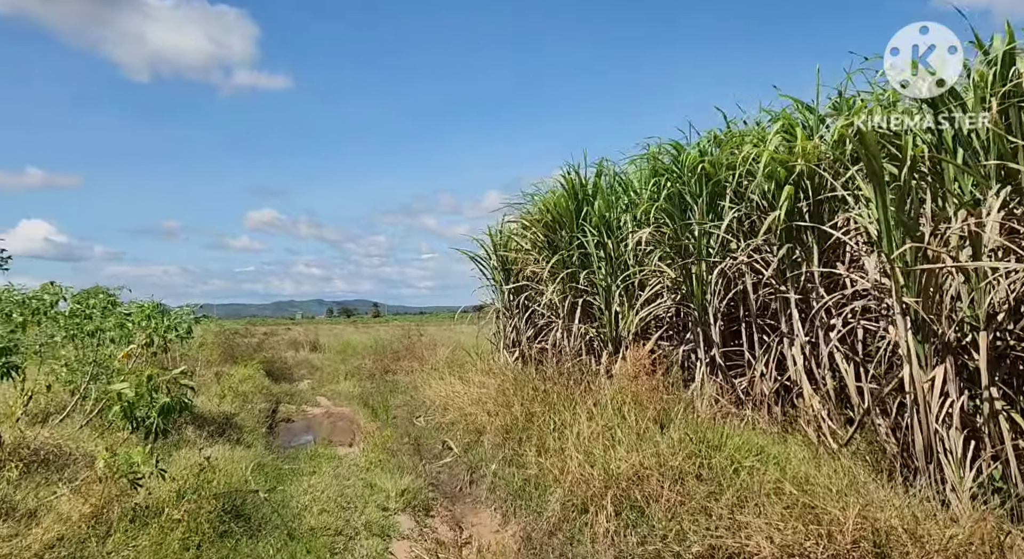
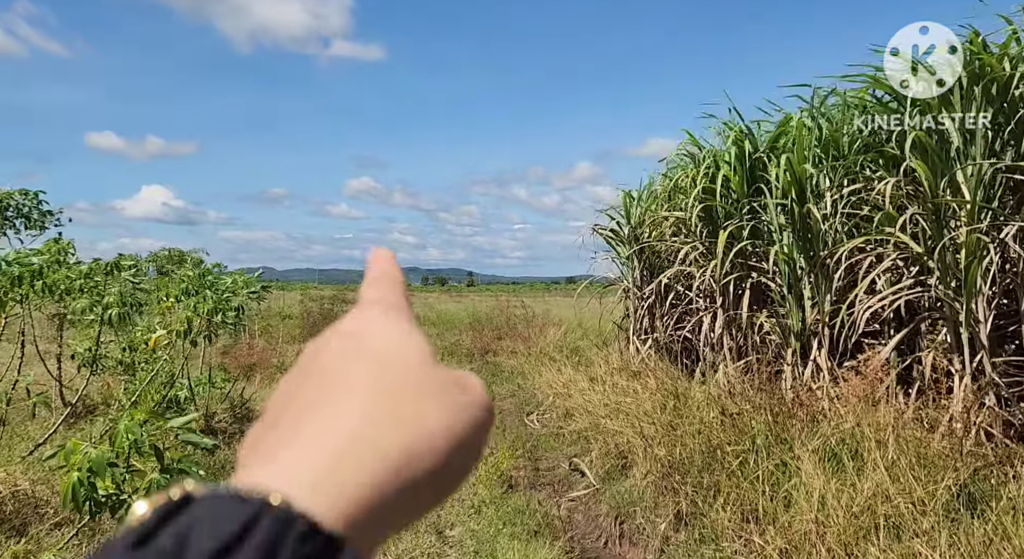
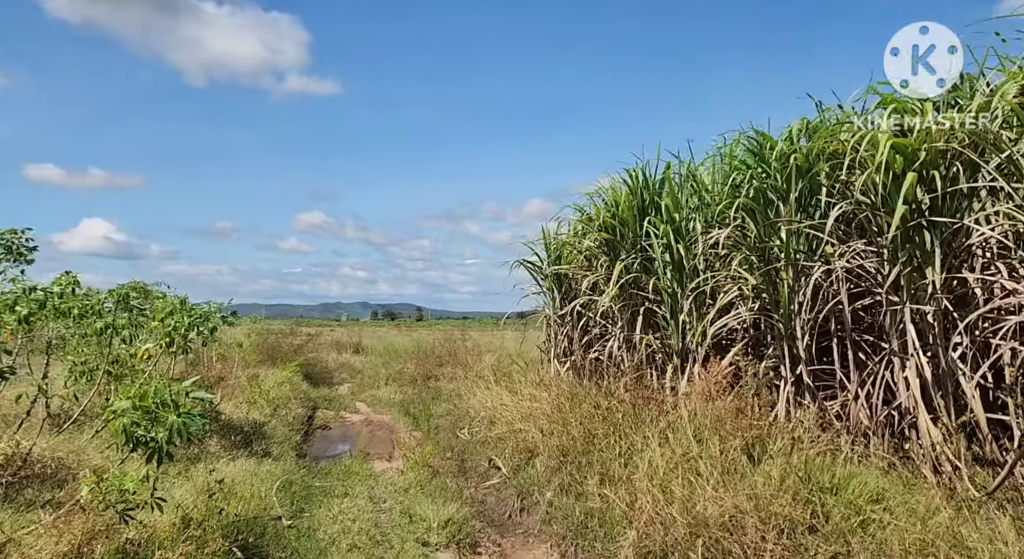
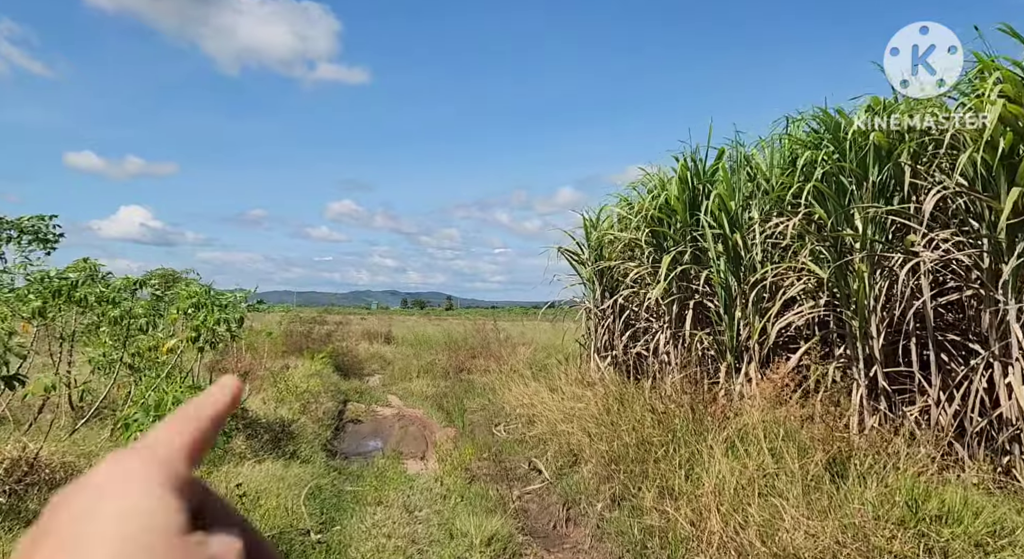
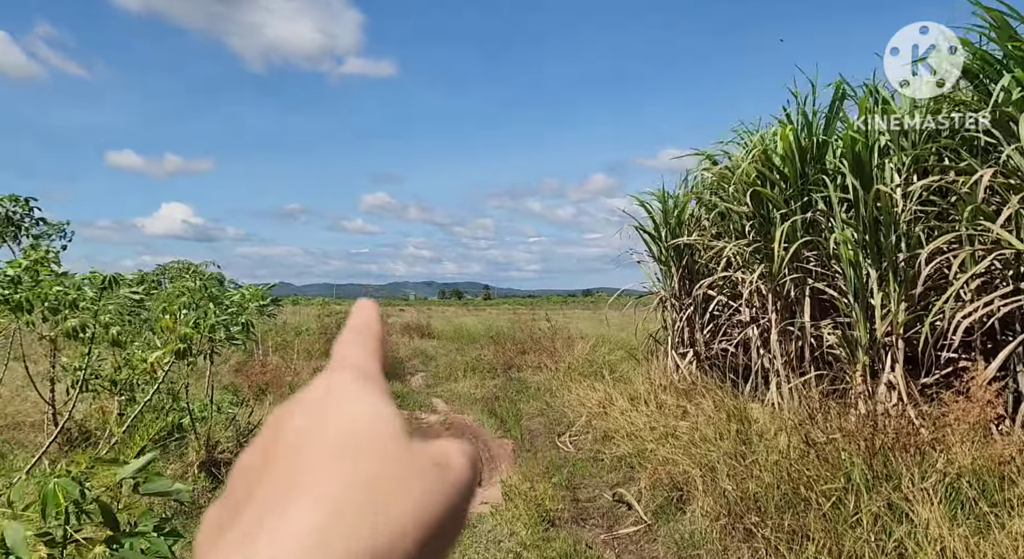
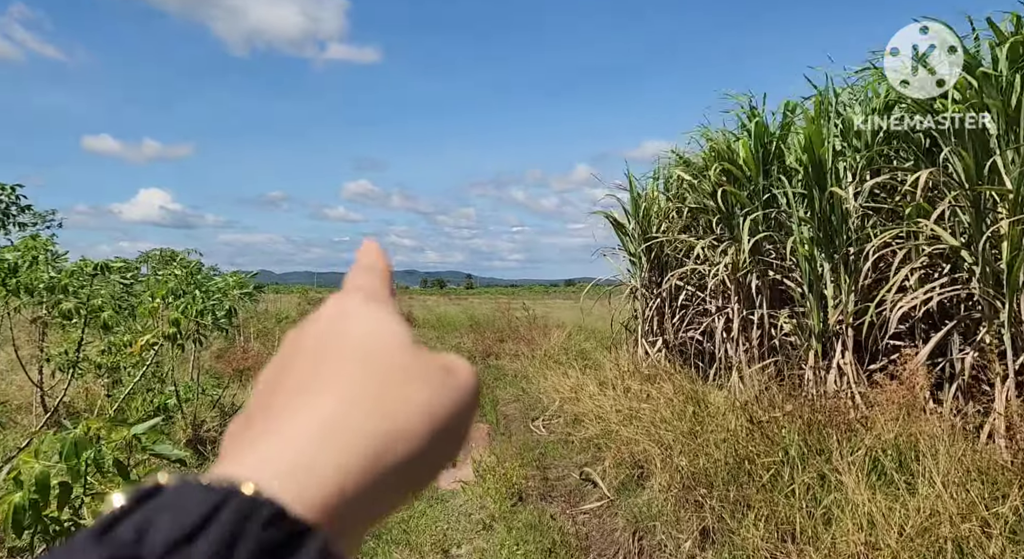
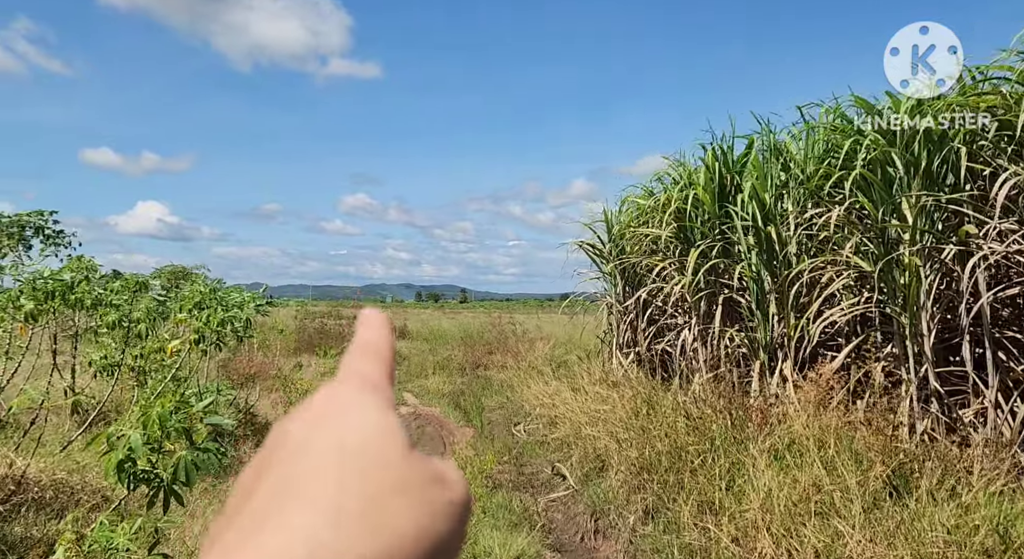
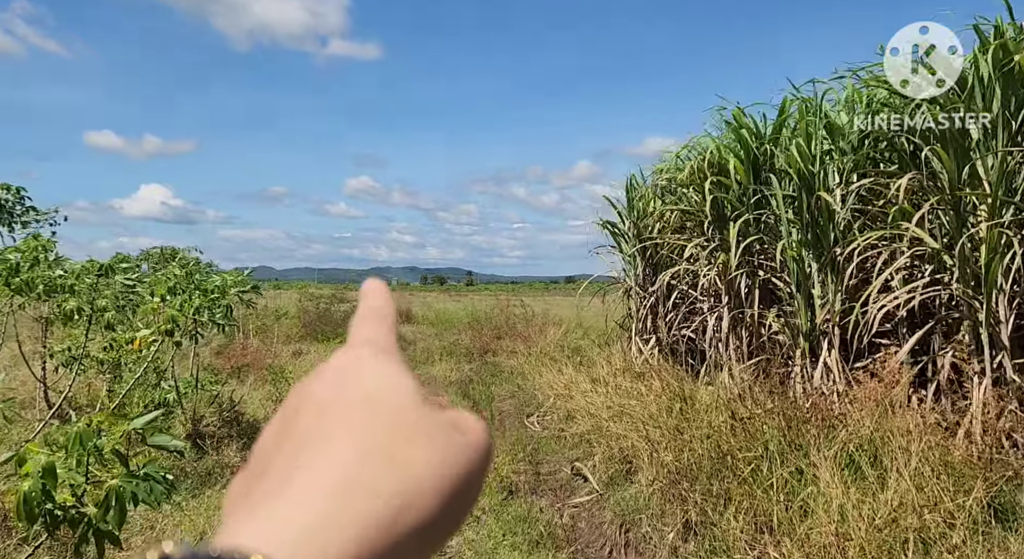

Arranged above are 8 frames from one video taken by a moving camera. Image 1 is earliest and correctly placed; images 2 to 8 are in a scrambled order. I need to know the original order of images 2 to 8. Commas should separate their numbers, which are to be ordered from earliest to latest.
3, 4, 7, 2, 8, 6, 5
